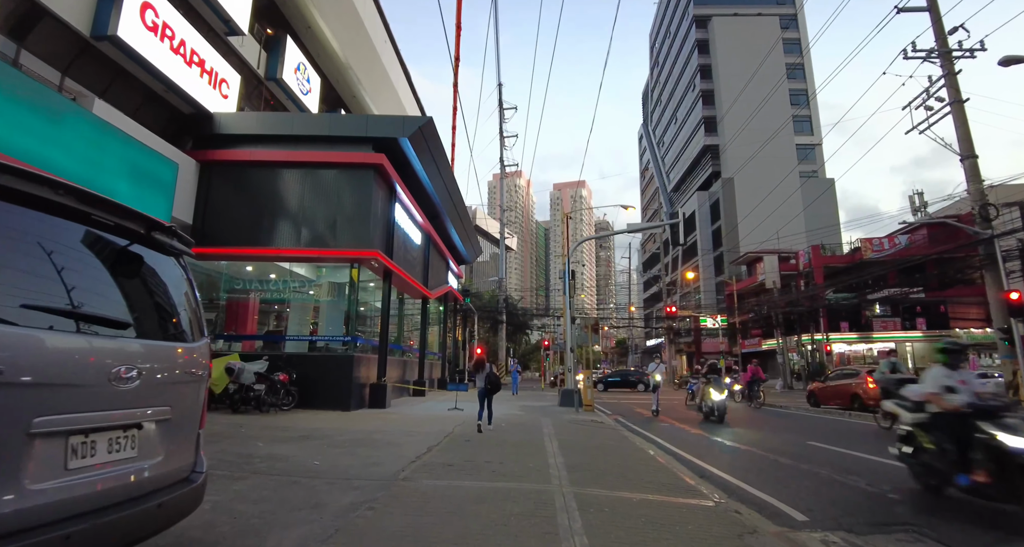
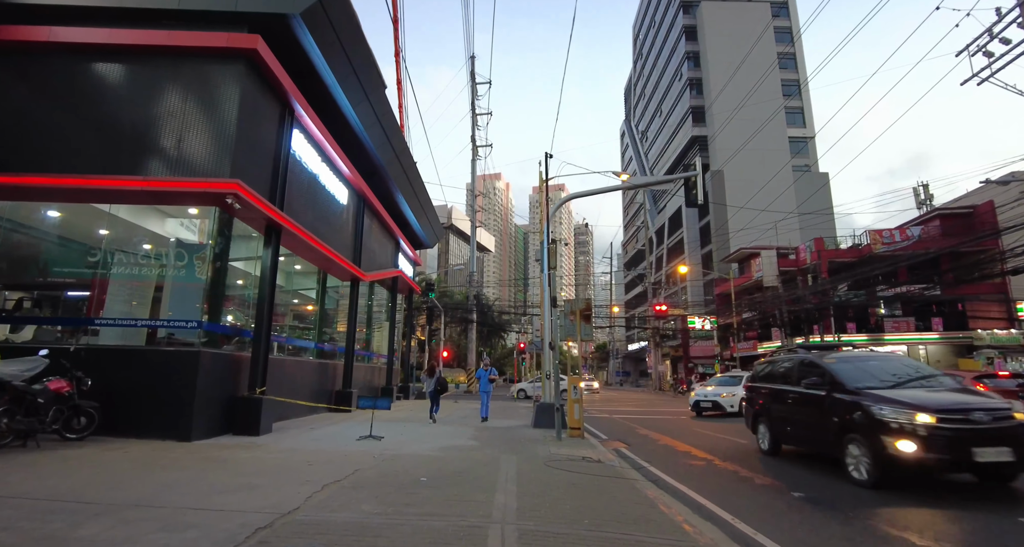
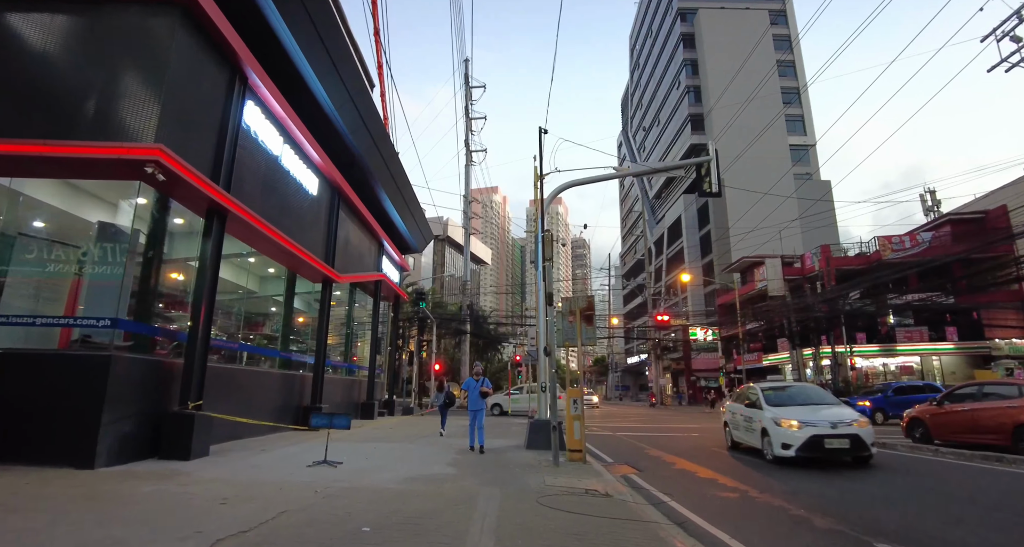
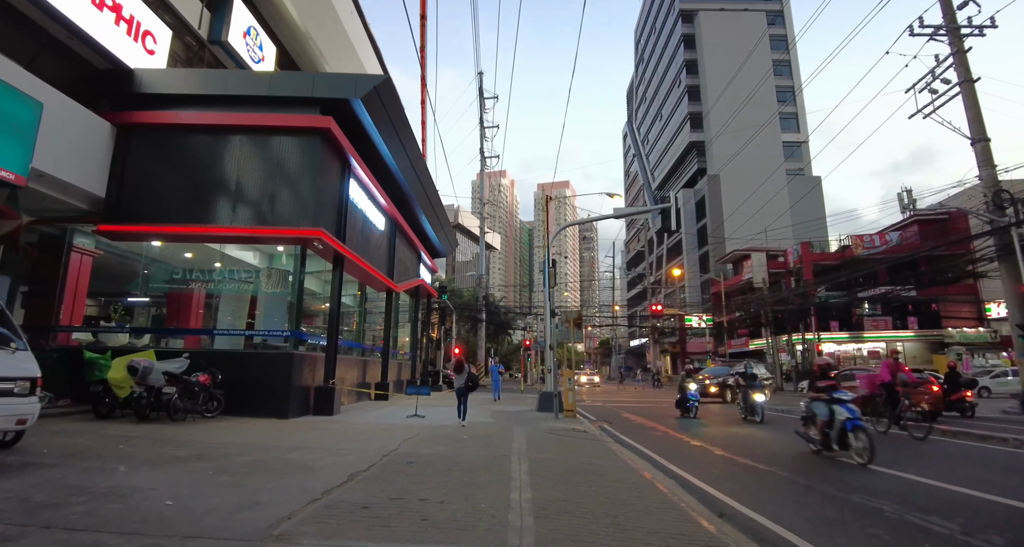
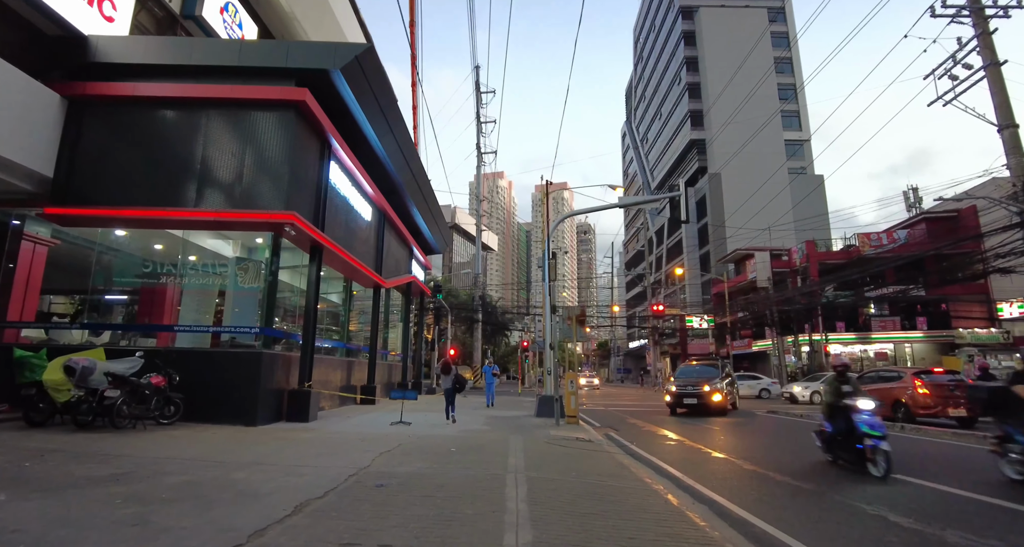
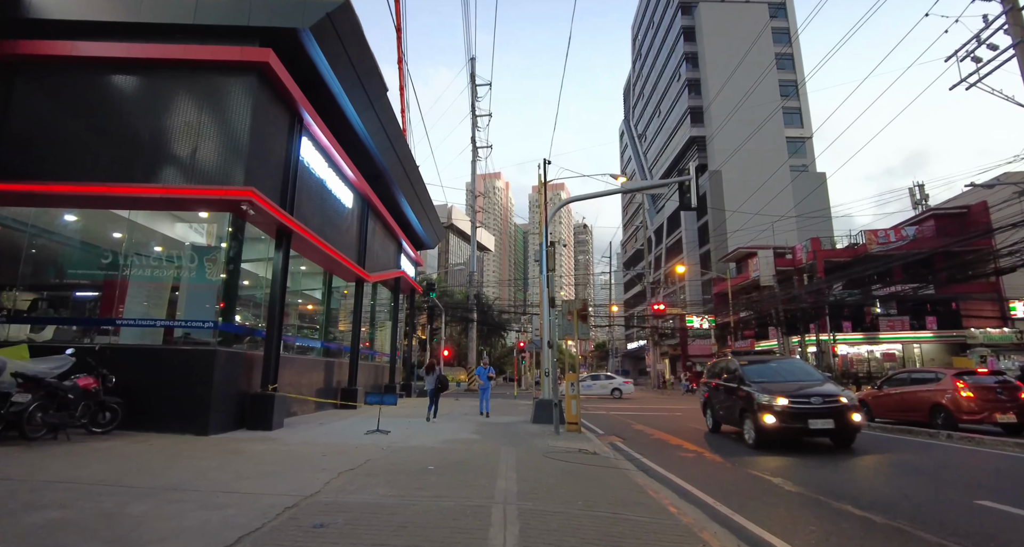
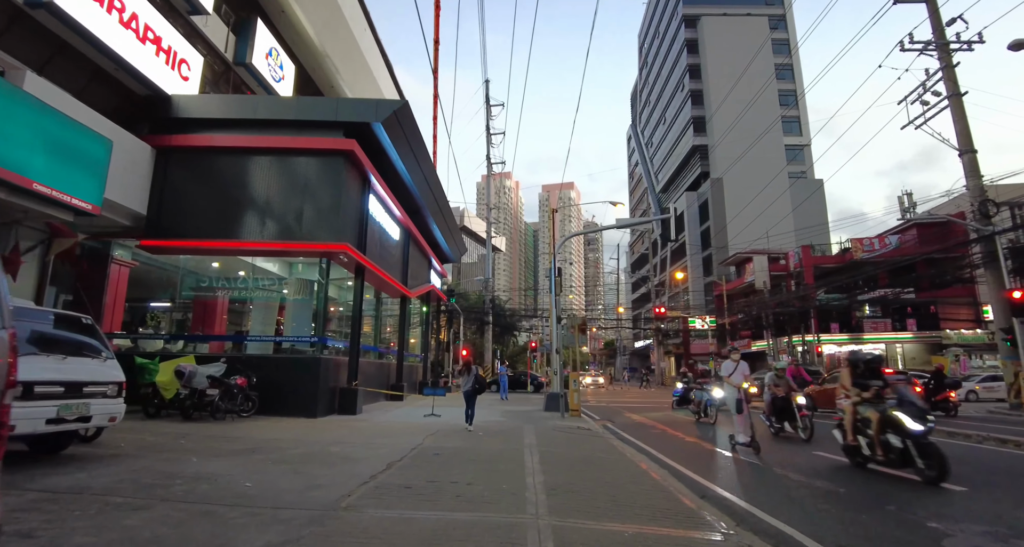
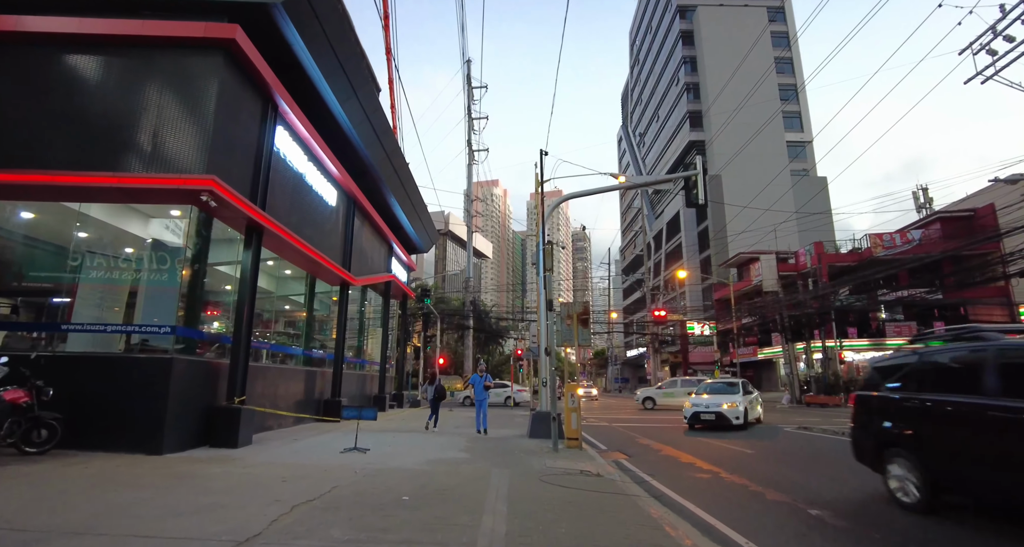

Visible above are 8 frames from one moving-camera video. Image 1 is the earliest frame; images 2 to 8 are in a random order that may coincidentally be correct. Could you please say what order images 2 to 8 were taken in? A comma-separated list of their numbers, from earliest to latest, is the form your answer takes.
7, 4, 5, 6, 2, 8, 3
